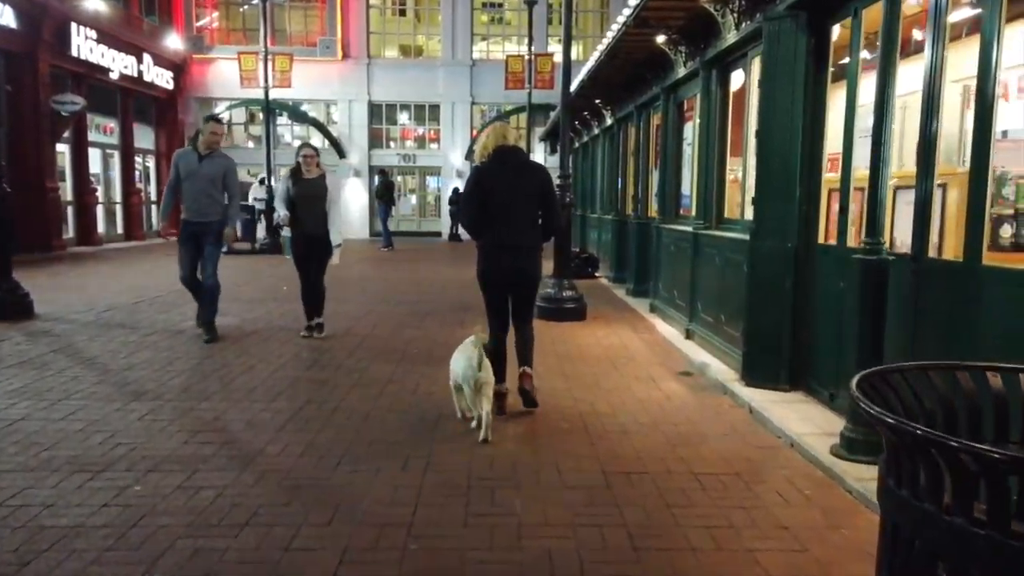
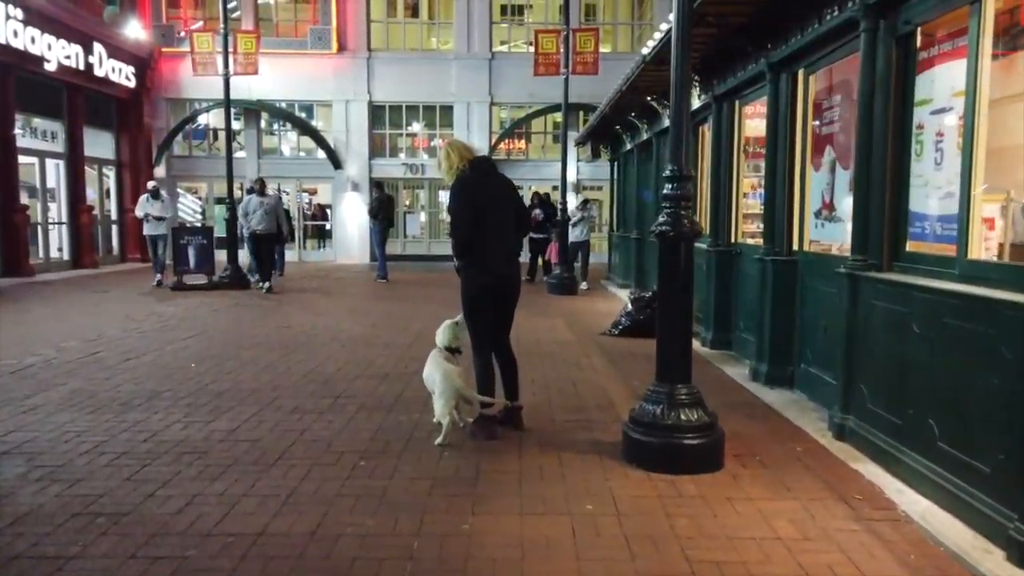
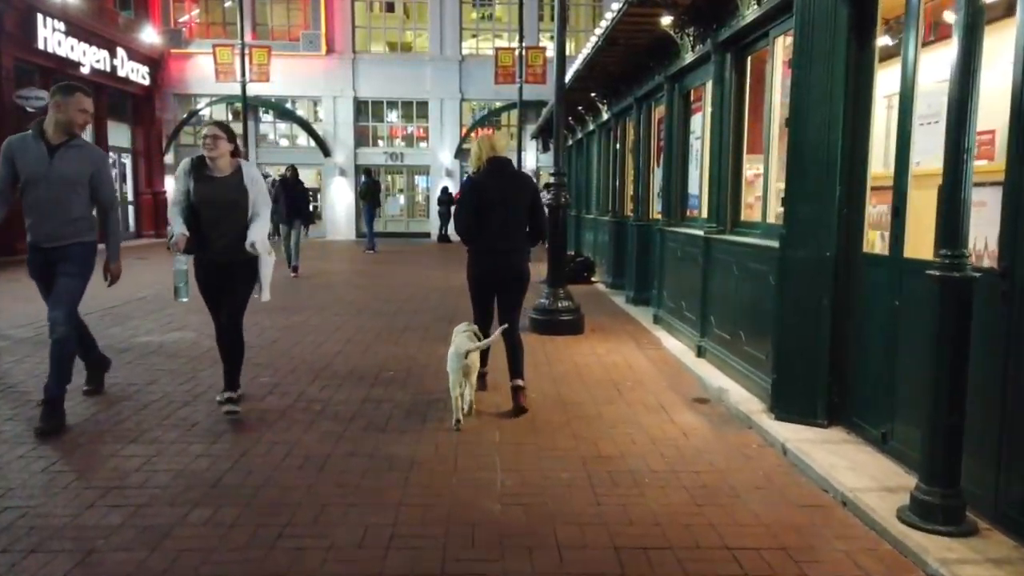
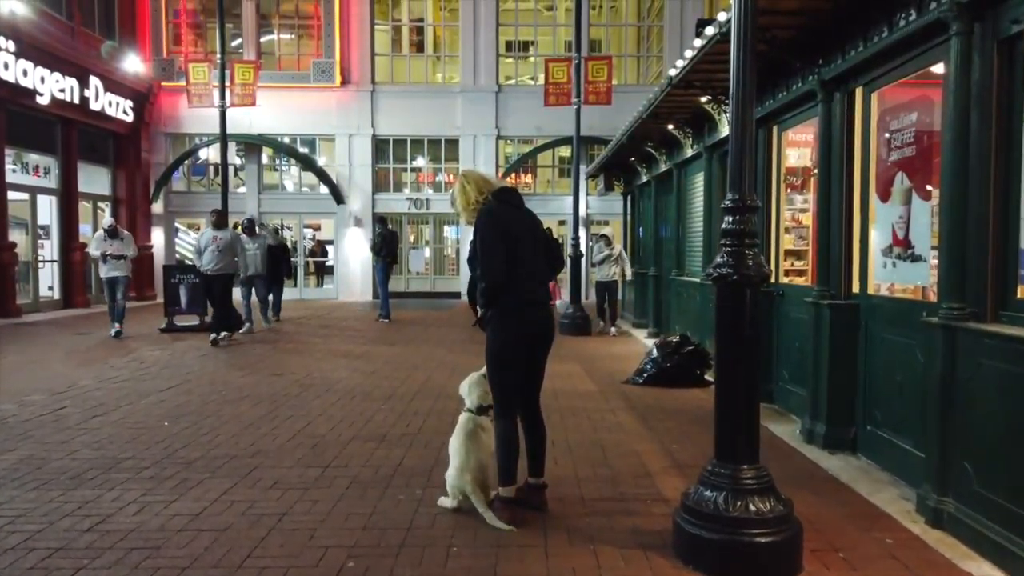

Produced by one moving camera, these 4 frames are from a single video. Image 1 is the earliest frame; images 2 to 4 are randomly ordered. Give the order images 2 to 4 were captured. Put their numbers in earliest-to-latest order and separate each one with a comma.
3, 2, 4
